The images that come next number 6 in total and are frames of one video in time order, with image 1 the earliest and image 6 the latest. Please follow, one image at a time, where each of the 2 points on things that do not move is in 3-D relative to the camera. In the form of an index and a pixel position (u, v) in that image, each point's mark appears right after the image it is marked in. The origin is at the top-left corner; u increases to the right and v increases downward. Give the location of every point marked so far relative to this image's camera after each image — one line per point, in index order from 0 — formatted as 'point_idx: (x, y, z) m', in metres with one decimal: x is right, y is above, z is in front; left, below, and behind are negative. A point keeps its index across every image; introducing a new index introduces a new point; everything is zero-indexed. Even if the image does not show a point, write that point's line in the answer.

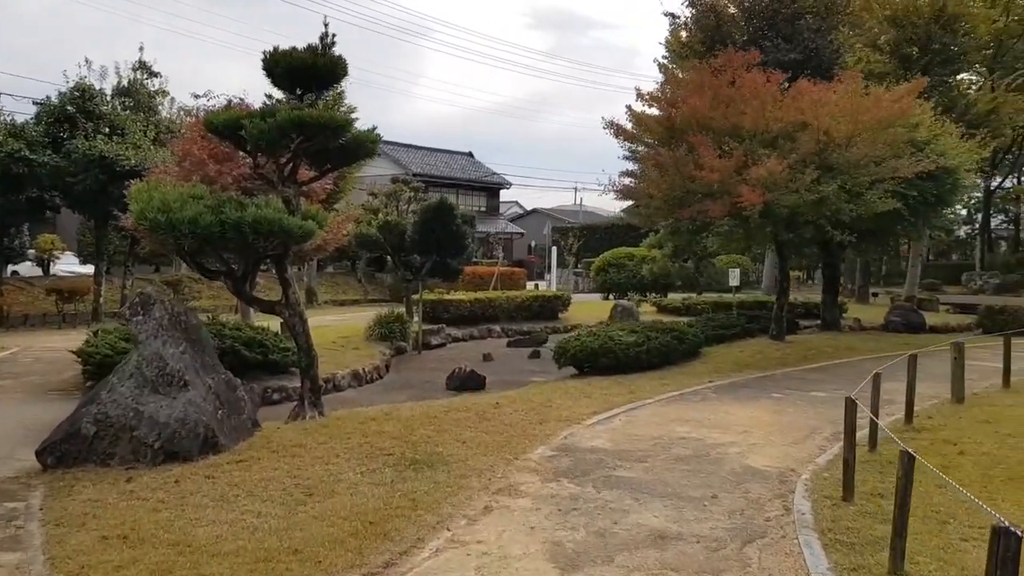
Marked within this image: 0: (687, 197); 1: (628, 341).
0: (+2.1, +1.1, +11.4) m
1: (+1.3, -0.6, +10.3) m
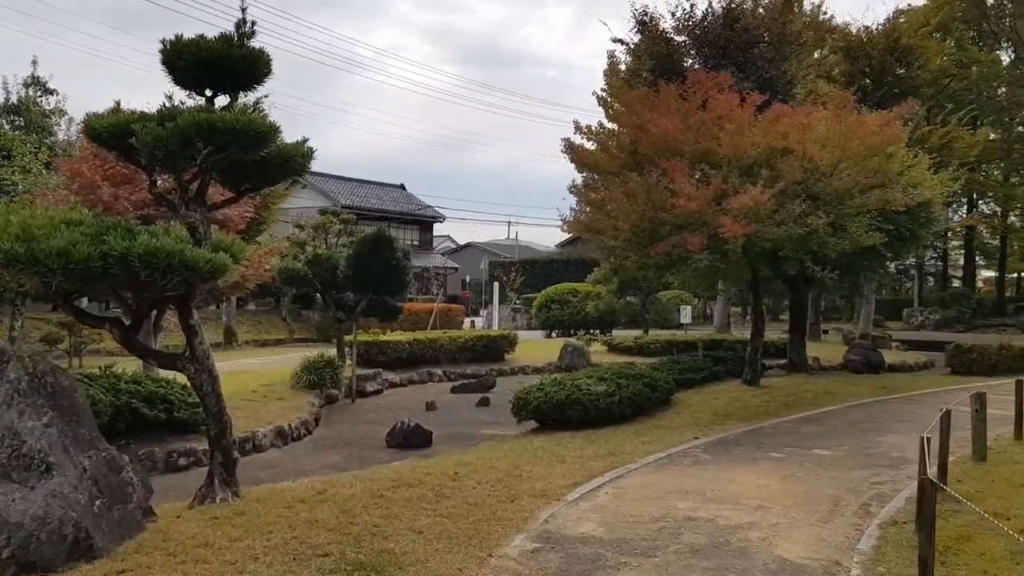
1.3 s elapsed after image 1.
0: (+1.6, +0.7, +10.2) m
1: (+0.8, -1.0, +9.0) m
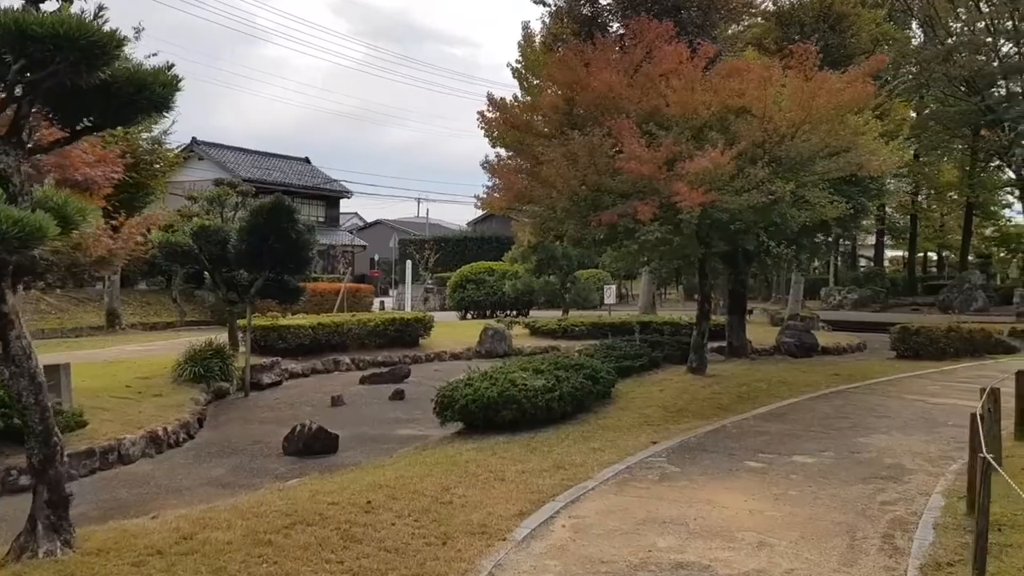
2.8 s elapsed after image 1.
0: (+0.8, +0.9, +9.0) m
1: (+0.2, -0.8, +7.7) m
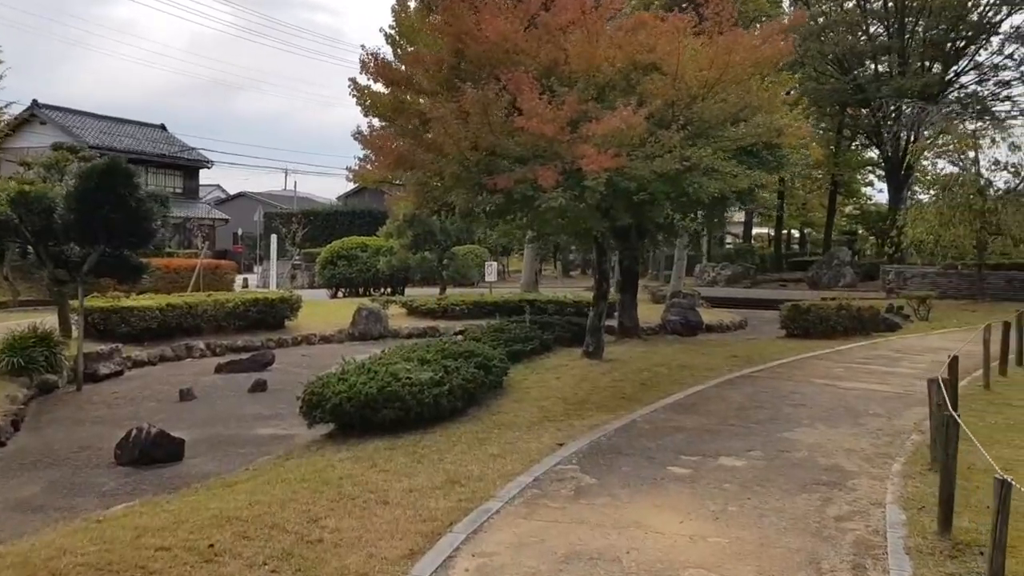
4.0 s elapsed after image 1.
0: (-0.1, +1.1, +8.0) m
1: (-0.6, -0.6, +6.7) m
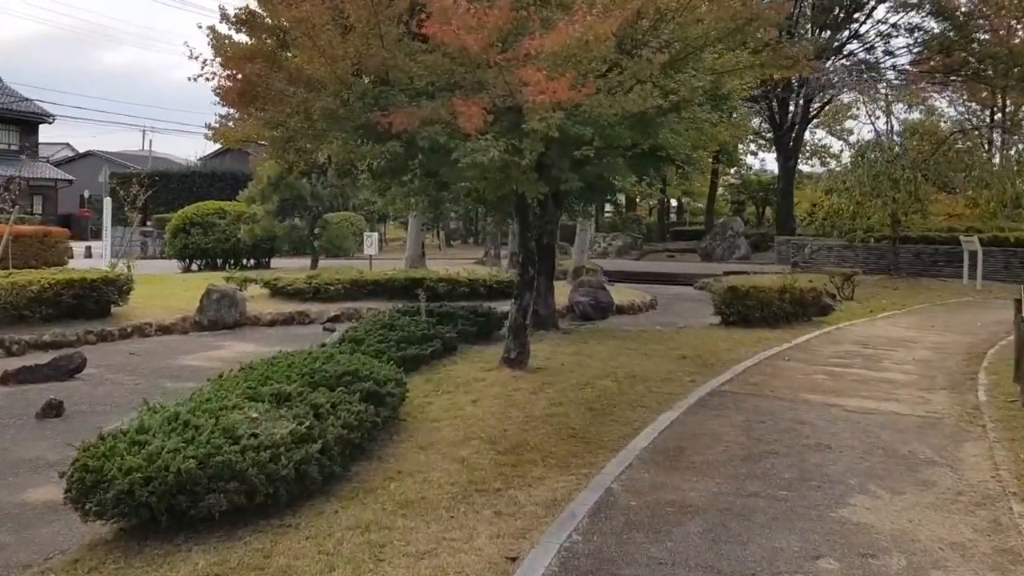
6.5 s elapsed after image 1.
0: (-0.7, +1.1, +5.4) m
1: (-1.0, -0.6, +4.2) m
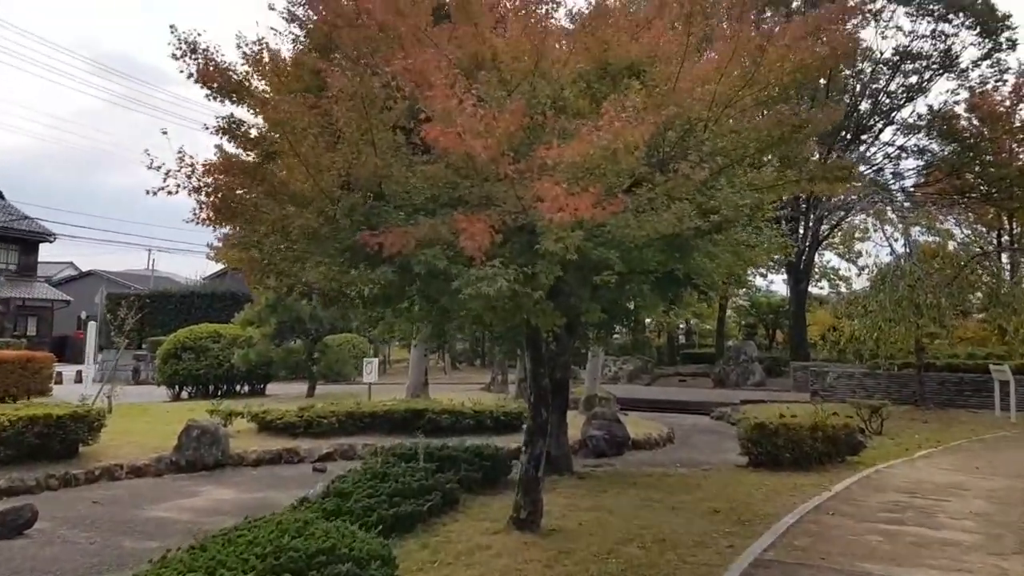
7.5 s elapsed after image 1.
0: (-0.6, +0.4, +4.6) m
1: (-1.0, -1.2, +3.2) m
